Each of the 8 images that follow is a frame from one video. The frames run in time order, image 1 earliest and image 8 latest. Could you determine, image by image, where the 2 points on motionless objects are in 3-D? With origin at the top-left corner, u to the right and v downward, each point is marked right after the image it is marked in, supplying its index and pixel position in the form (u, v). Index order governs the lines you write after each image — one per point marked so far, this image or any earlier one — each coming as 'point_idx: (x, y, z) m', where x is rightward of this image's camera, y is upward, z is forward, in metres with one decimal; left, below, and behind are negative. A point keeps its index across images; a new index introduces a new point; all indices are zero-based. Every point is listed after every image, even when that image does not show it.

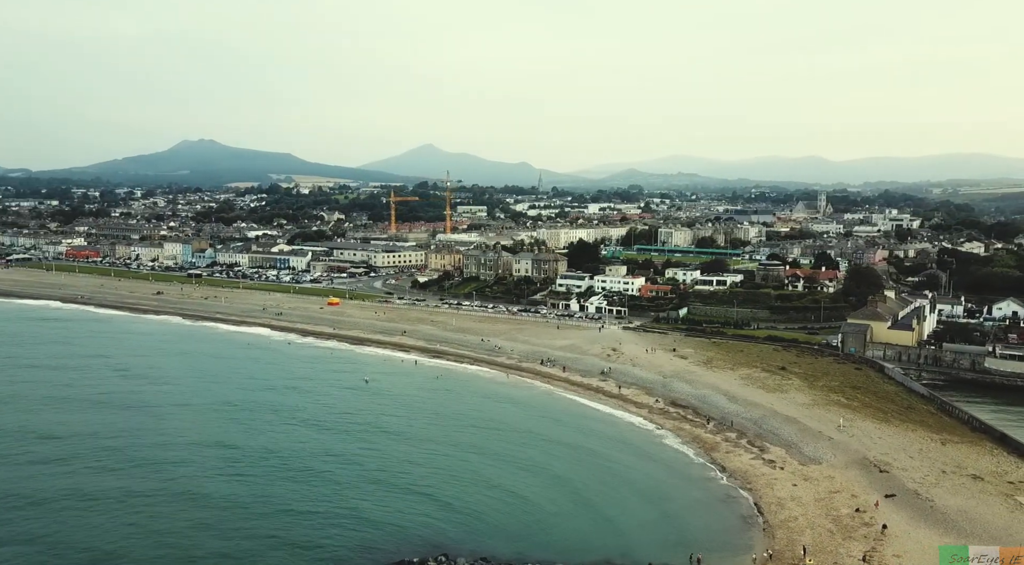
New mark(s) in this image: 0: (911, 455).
0: (+8.3, -3.6, +14.5) m
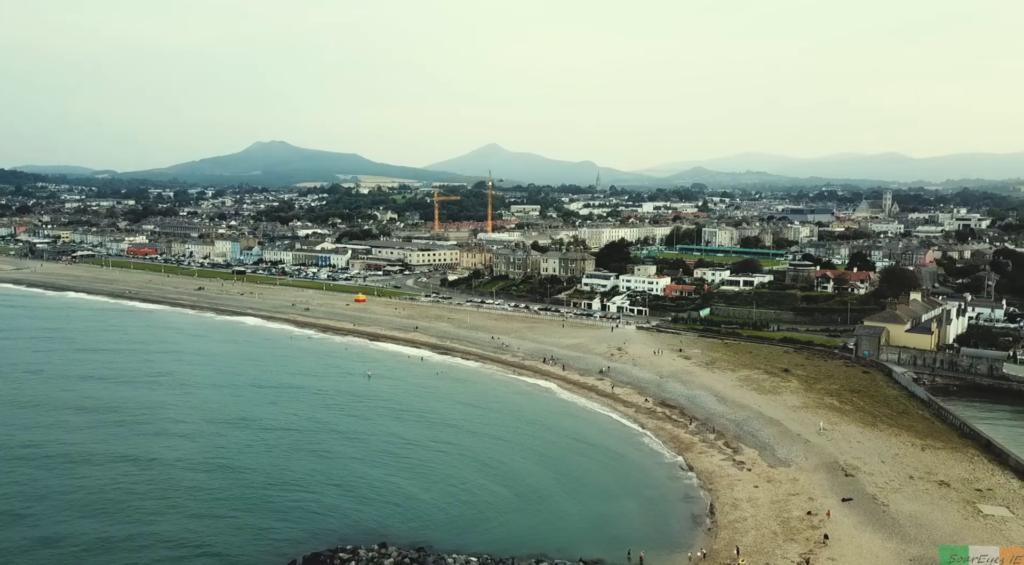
0: (+7.5, -3.6, +14.1) m
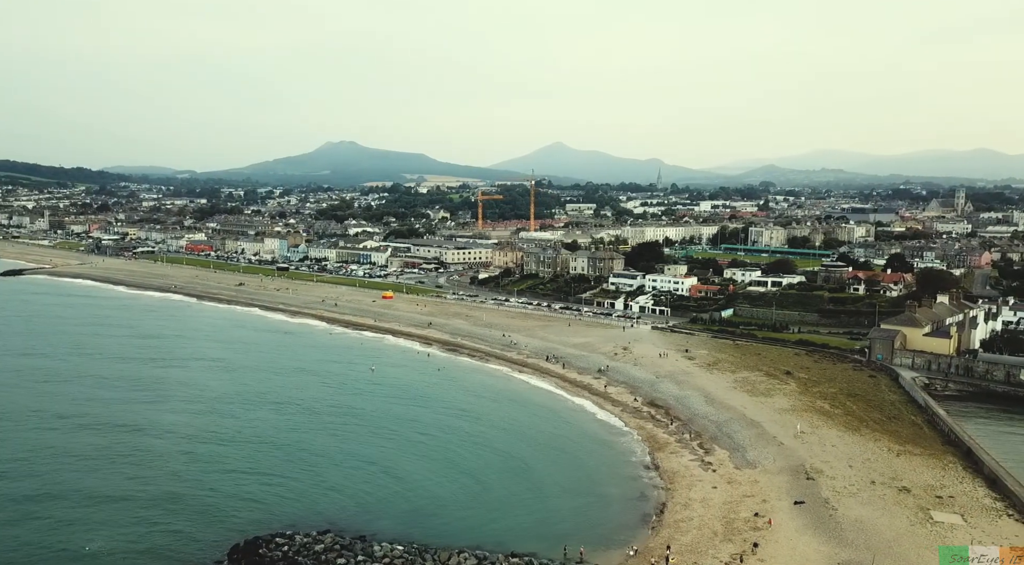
0: (+6.7, -3.6, +13.9) m
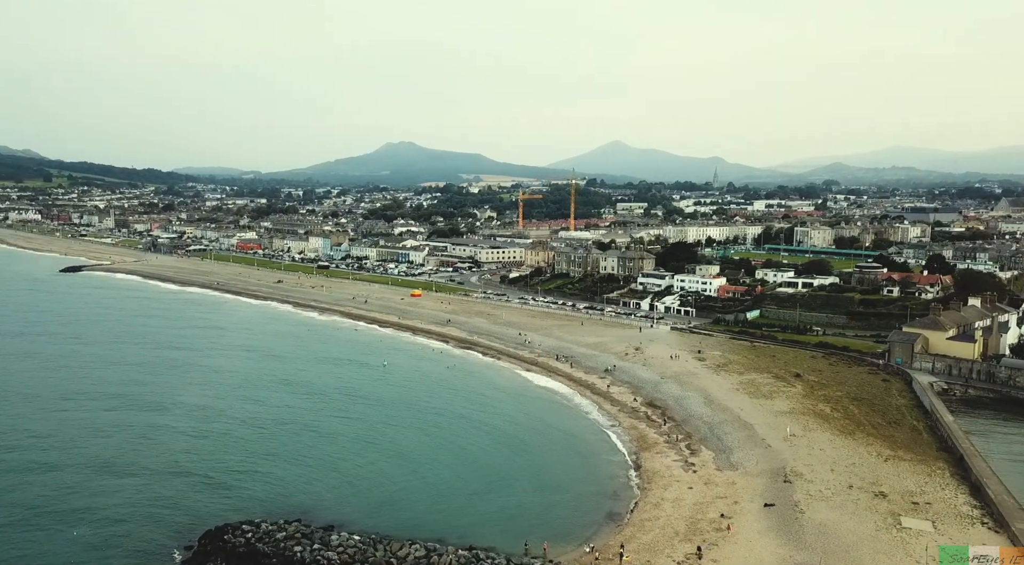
0: (+6.3, -3.6, +13.6) m
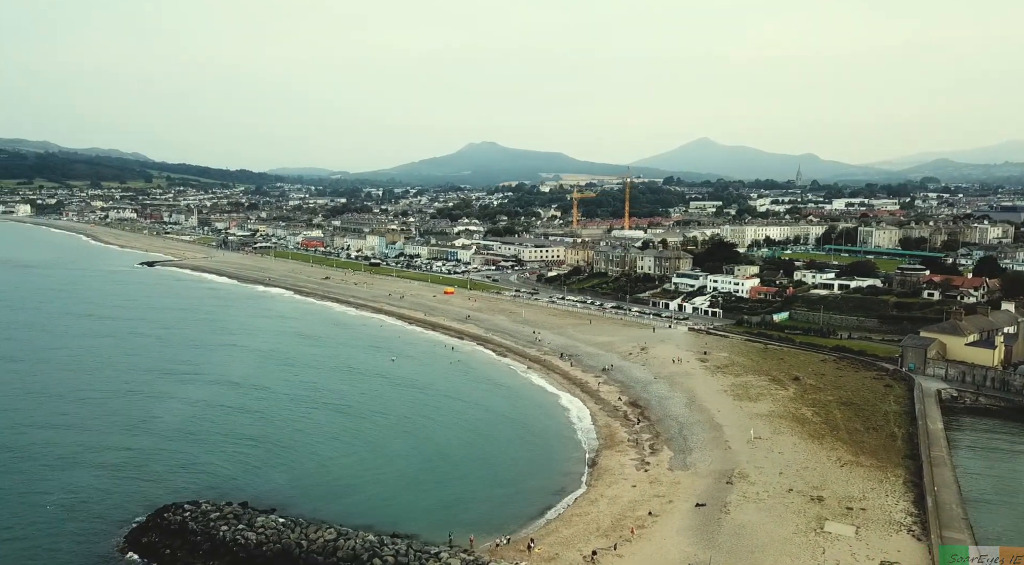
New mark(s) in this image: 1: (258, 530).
0: (+5.2, -3.6, +13.5) m
1: (-3.7, -3.6, +10.2) m
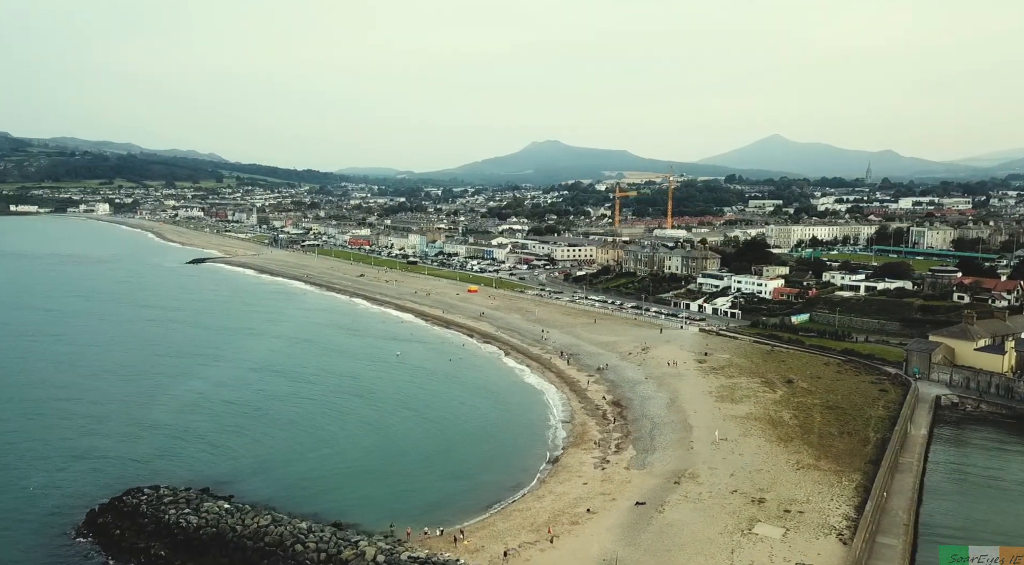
0: (+4.3, -3.7, +13.5) m
1: (-4.8, -3.6, +10.8) m
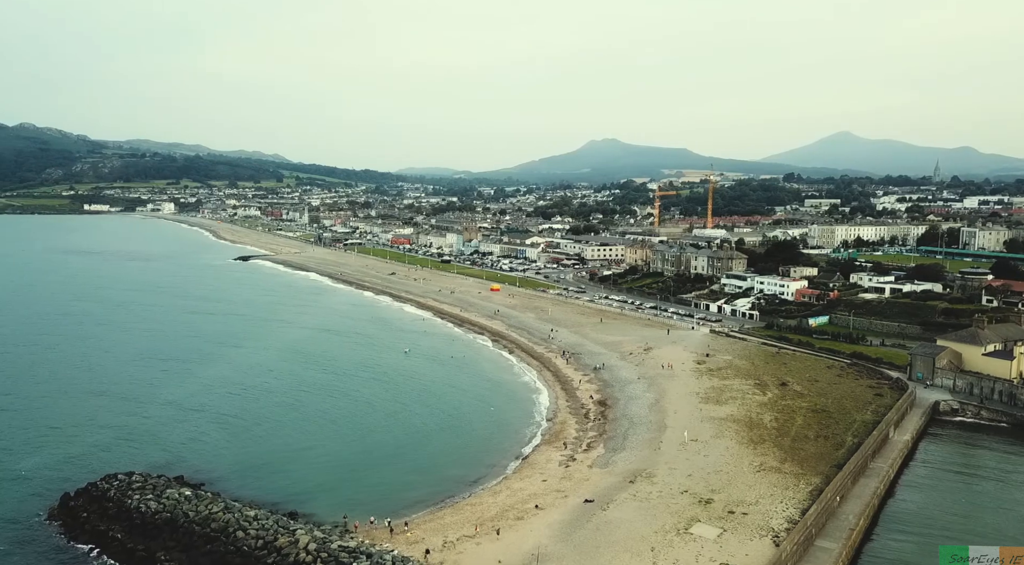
0: (+3.5, -3.7, +13.5) m
1: (-5.8, -3.6, +11.5) m
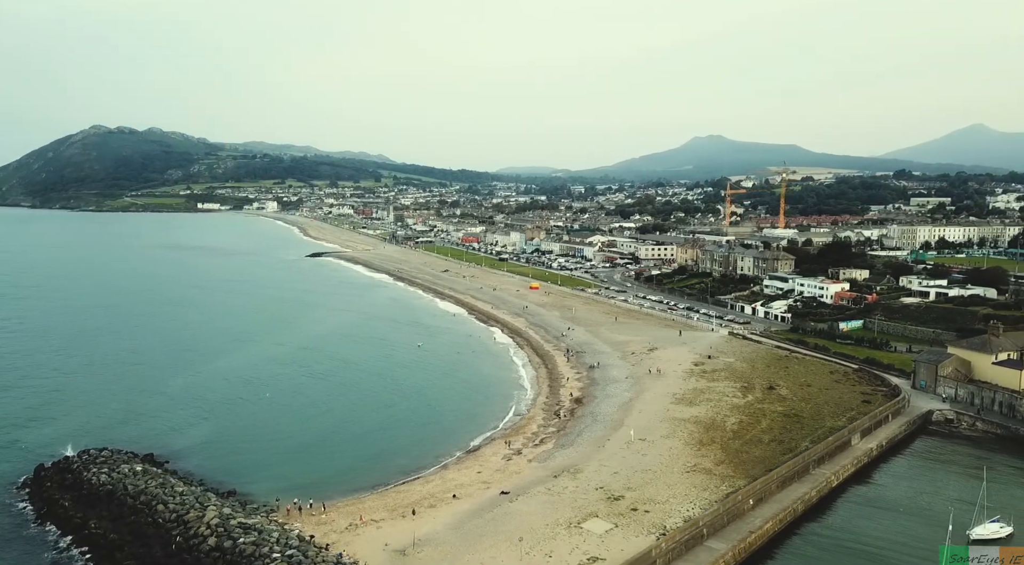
0: (+2.2, -3.7, +13.8) m
1: (-7.3, -3.5, +12.7) m
